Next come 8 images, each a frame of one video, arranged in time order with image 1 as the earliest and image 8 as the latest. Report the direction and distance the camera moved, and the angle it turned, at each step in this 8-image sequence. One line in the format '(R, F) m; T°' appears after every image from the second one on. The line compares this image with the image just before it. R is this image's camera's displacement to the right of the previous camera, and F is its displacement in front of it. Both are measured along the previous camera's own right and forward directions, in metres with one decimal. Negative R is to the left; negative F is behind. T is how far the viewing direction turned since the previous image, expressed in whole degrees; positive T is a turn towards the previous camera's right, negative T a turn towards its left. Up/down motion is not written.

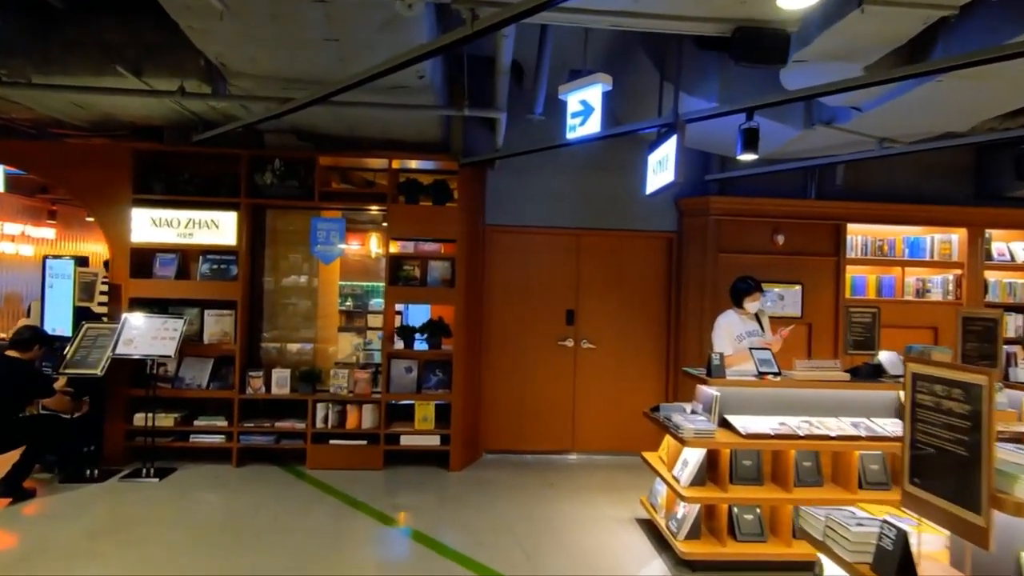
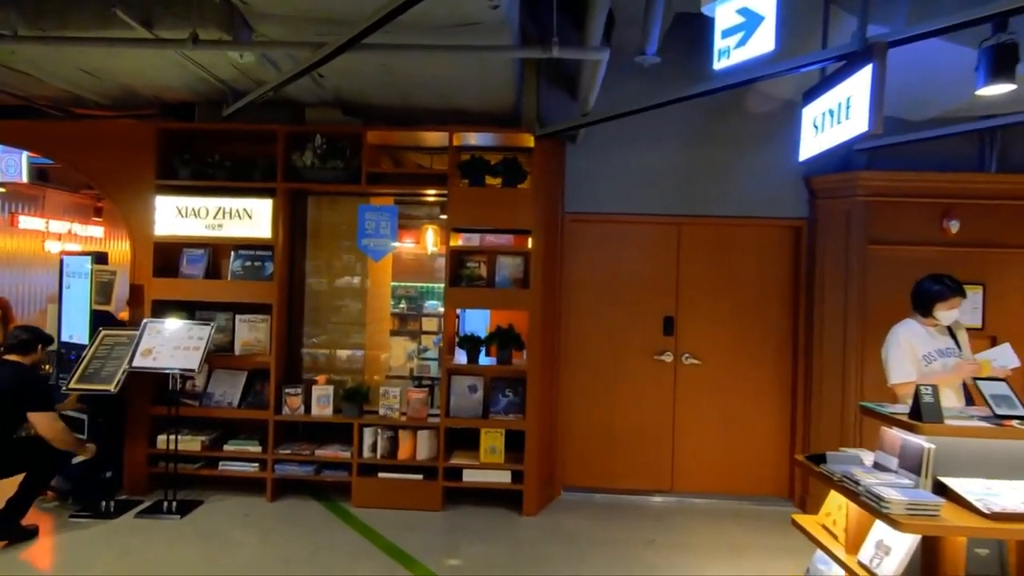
(-0.3, +1.0) m; -5°
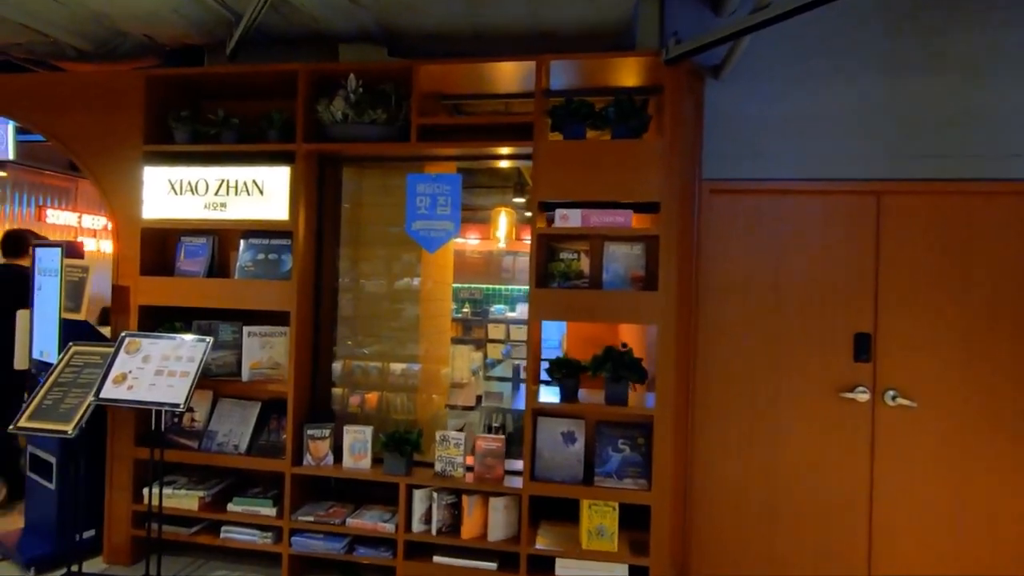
(-0.3, +1.4) m; -6°
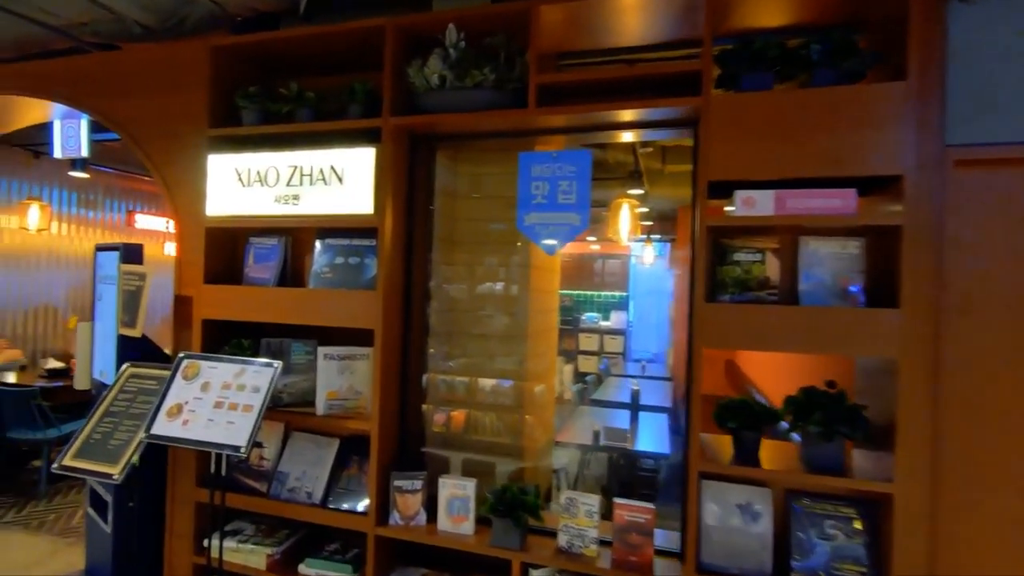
(-0.3, +0.7) m; -8°
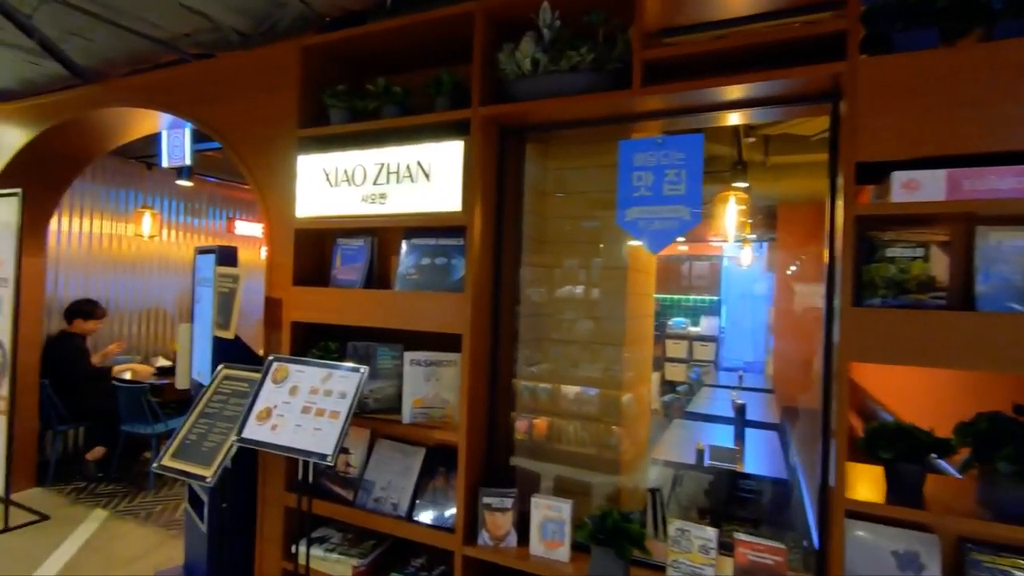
(-0.1, +0.2) m; -8°
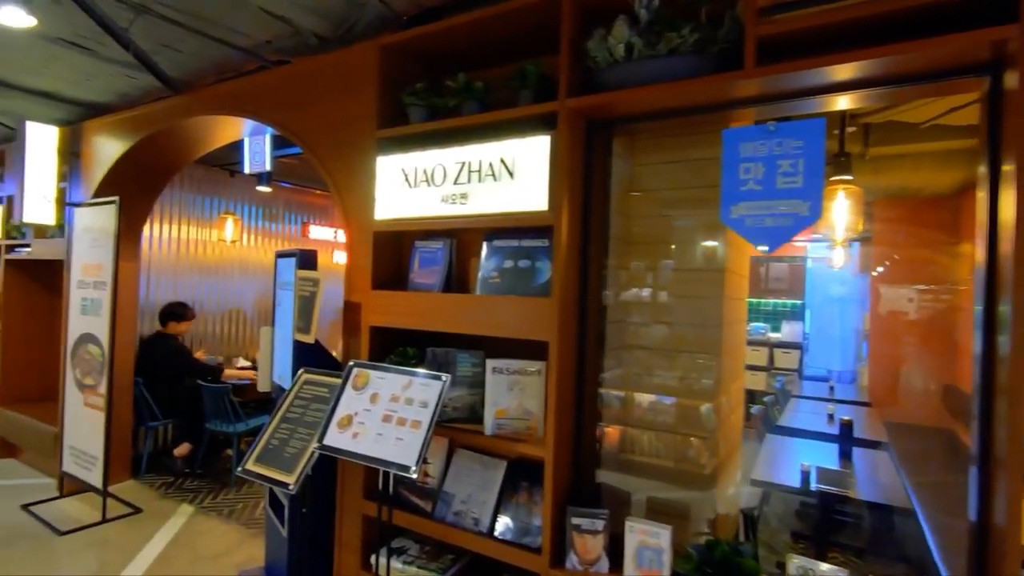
(-0.1, +0.1) m; -6°
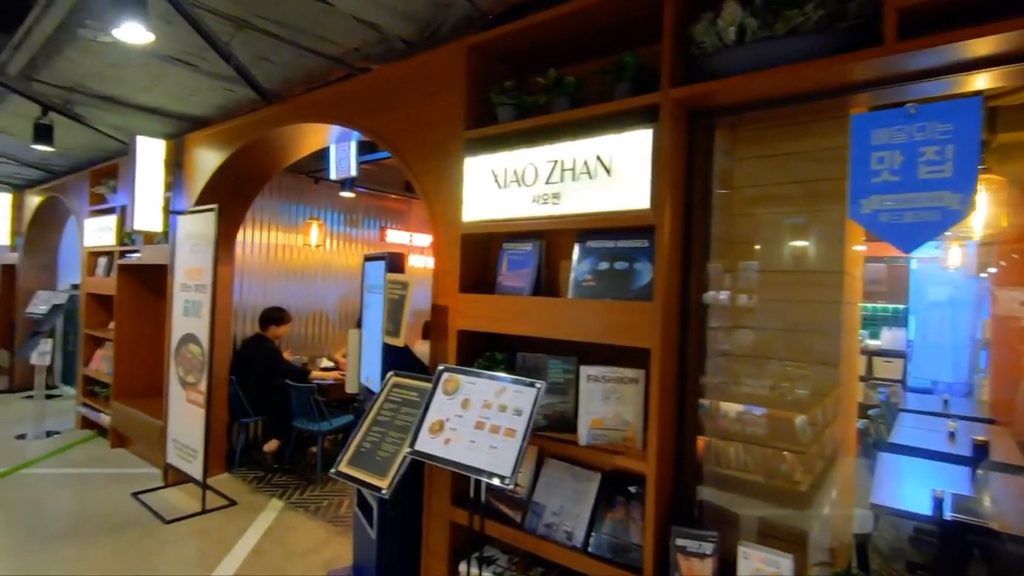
(-0.1, +0.1) m; -7°
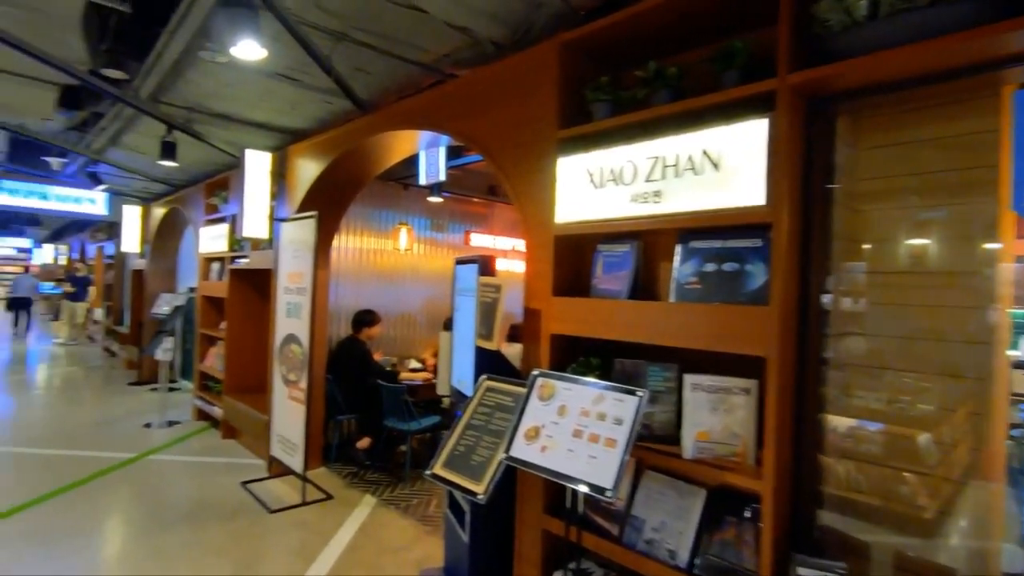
(-0.1, +0.1) m; -8°
